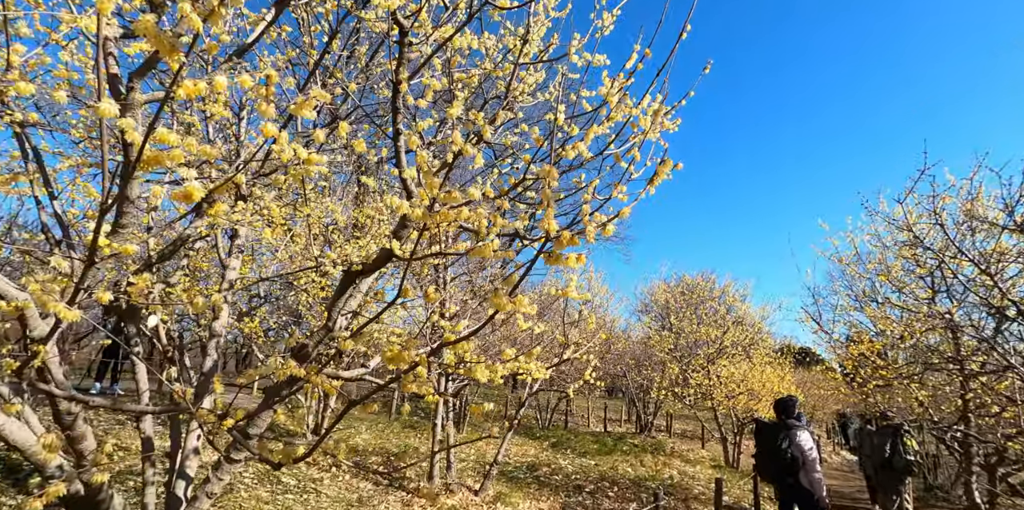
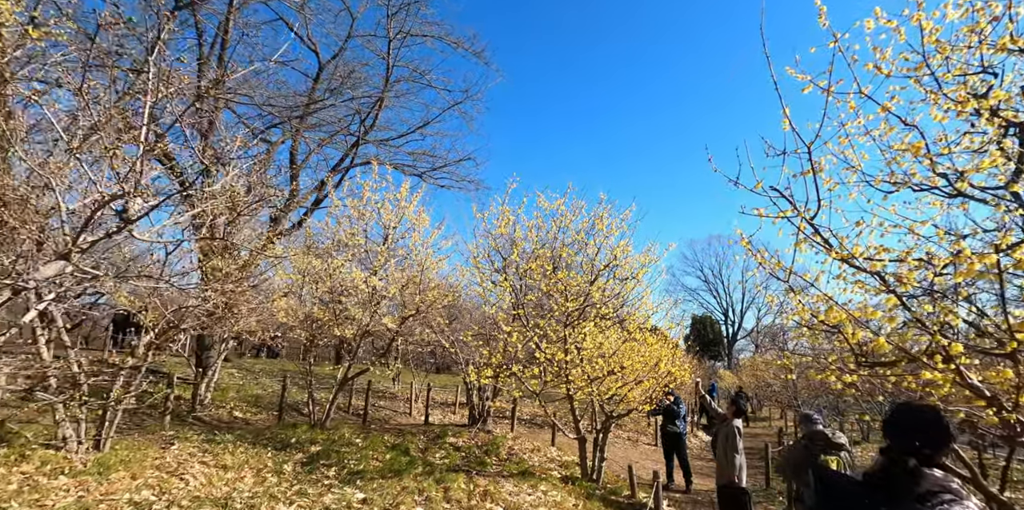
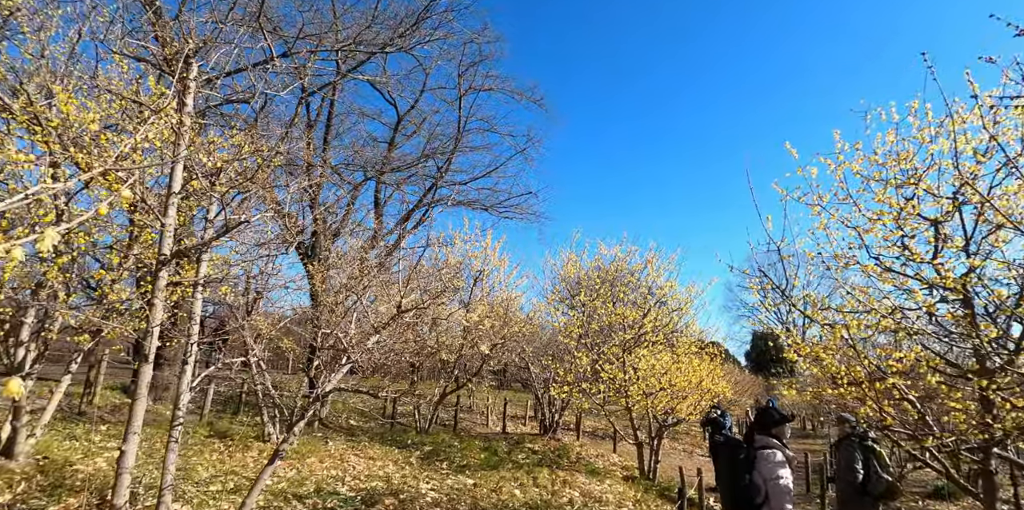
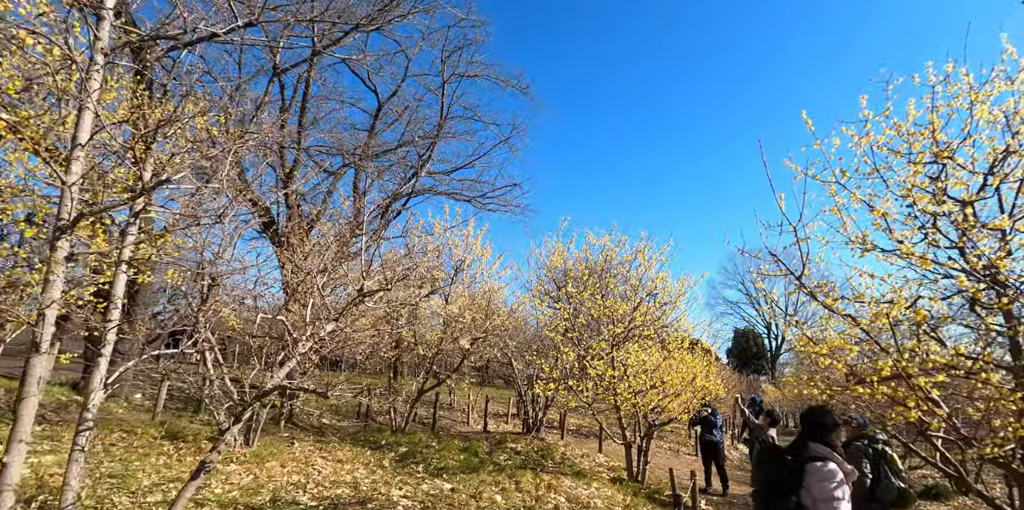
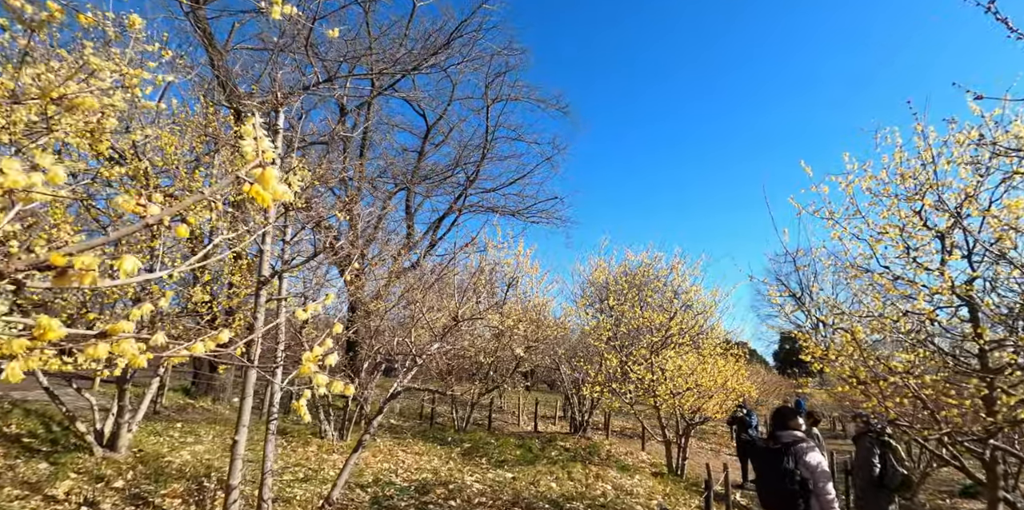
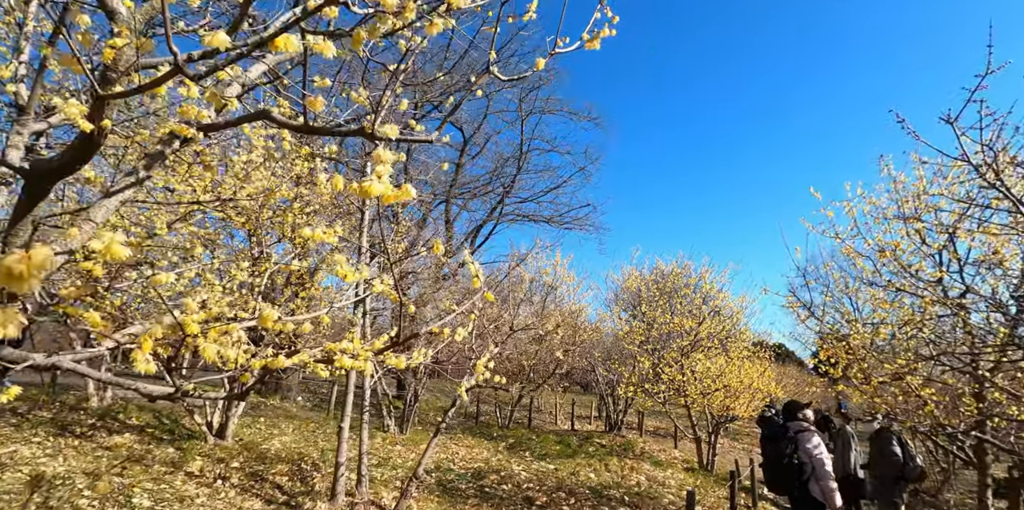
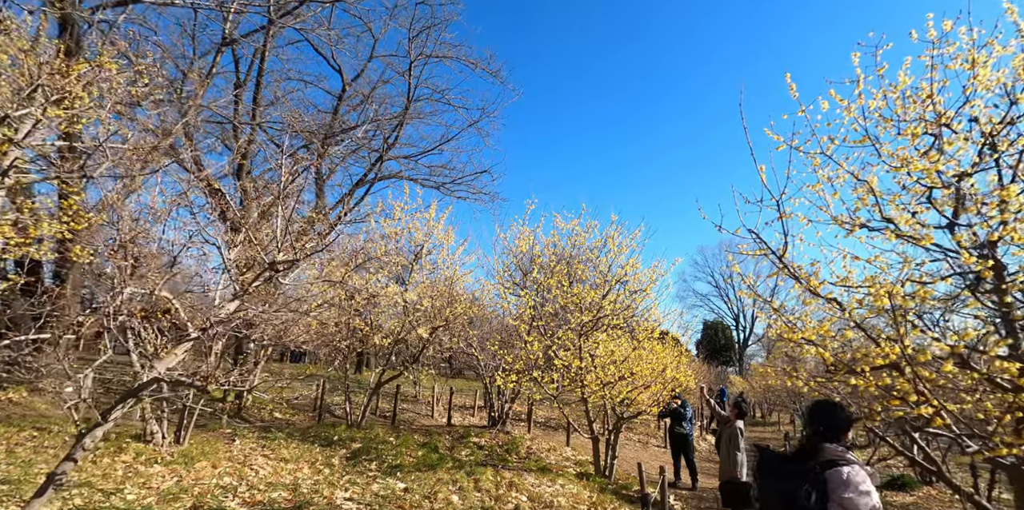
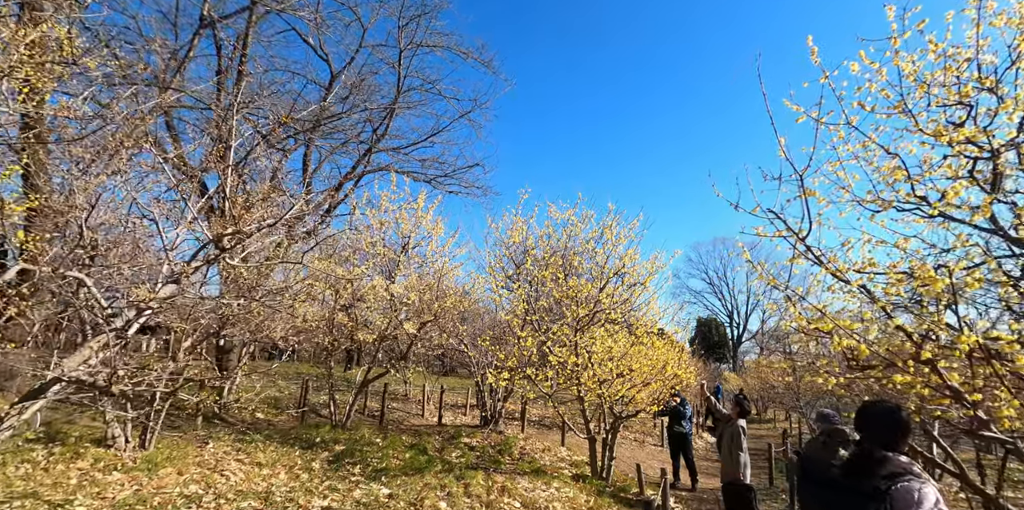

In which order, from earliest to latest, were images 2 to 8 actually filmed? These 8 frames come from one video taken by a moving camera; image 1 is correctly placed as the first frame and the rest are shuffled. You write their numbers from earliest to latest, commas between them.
6, 5, 3, 4, 7, 8, 2
